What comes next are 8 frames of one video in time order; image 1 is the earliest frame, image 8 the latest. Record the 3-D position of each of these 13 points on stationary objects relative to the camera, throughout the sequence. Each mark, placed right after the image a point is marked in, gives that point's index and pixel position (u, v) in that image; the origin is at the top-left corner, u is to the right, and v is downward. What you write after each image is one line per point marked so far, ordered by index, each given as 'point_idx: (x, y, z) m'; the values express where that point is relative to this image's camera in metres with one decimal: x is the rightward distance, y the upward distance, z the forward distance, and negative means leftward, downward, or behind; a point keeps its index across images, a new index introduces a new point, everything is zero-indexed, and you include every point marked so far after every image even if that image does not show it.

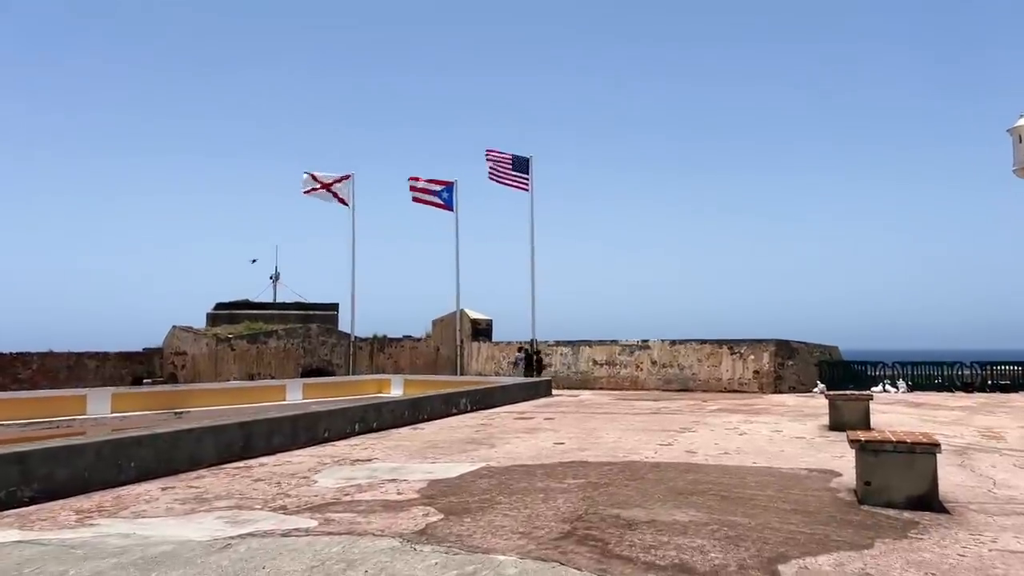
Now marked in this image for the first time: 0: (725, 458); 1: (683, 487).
0: (+2.6, -2.1, +8.7) m
1: (+1.6, -1.9, +6.7) m
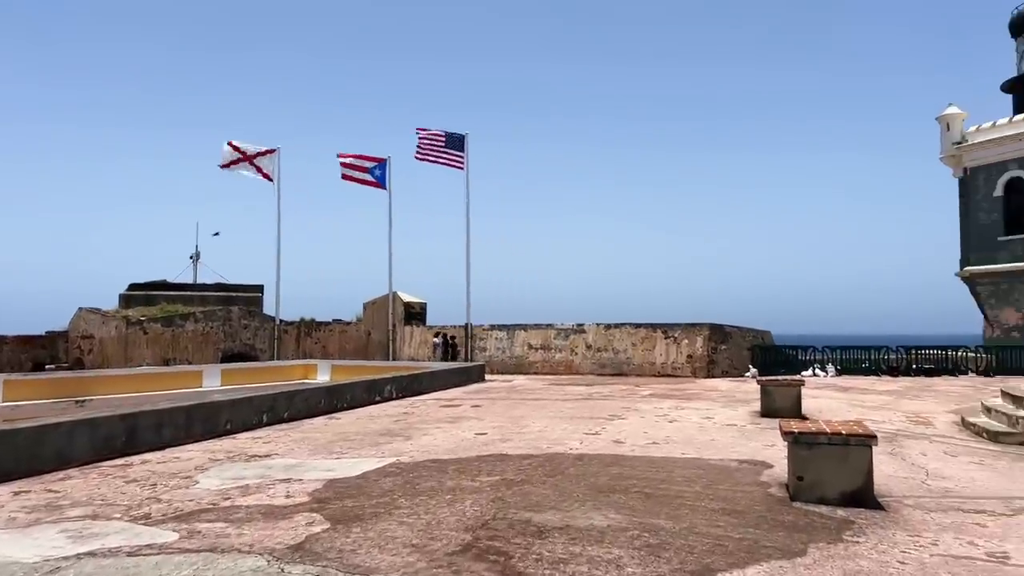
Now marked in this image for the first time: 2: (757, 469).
0: (+1.6, -1.9, +8.2) m
1: (+0.8, -1.7, +6.2) m
2: (+2.4, -1.8, +6.9) m
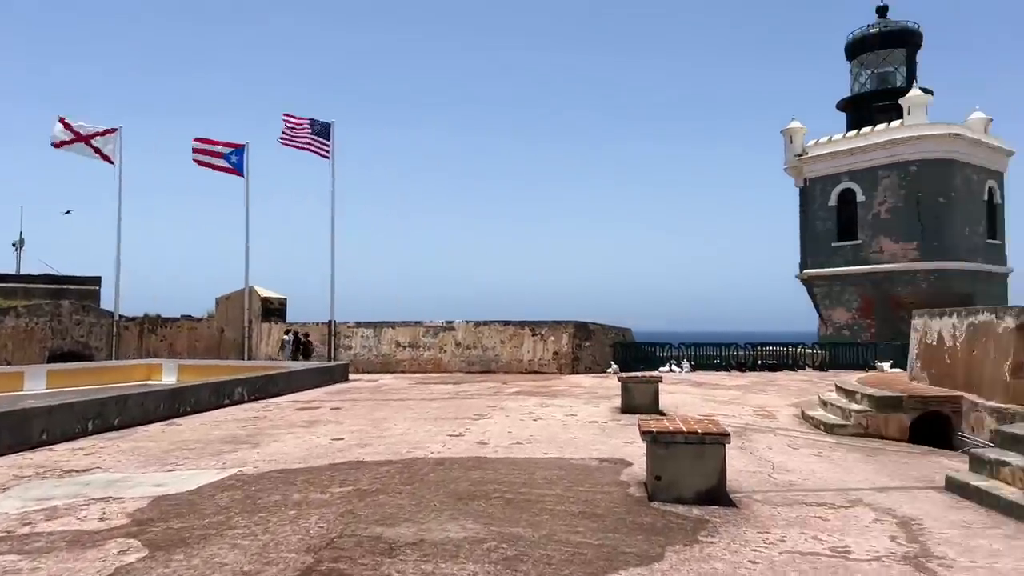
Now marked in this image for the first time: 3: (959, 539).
0: (0.0, -1.8, +8.0) m
1: (-0.4, -1.7, +5.9) m
2: (+1.0, -1.7, +6.9) m
3: (+2.9, -1.6, +4.7) m
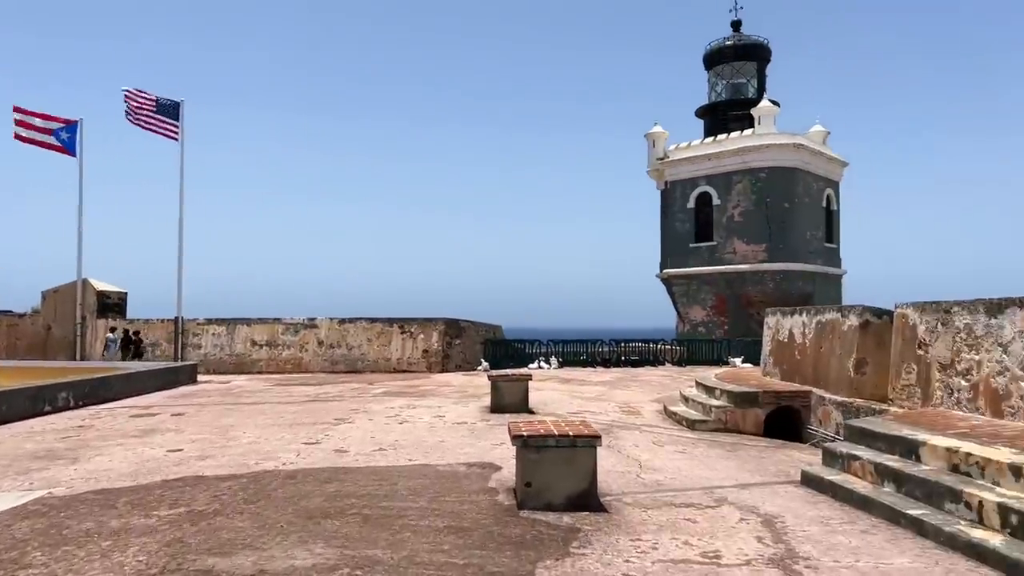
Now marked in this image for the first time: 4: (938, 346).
0: (-1.4, -1.8, +7.5) m
1: (-1.4, -1.6, +5.3) m
2: (-0.2, -1.7, +6.6) m
3: (+2.0, -1.6, +4.7) m
4: (+4.2, -0.6, +7.0) m
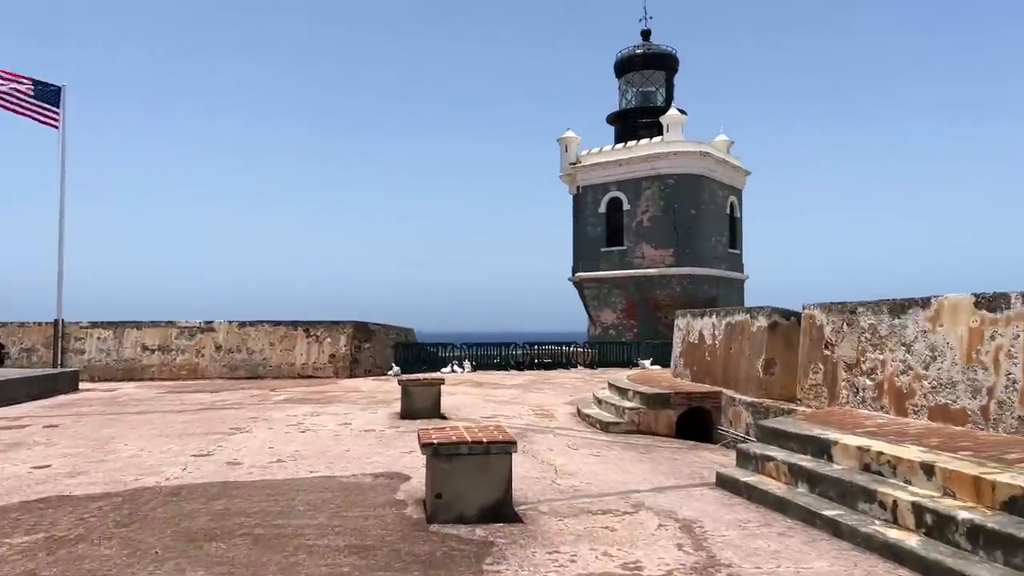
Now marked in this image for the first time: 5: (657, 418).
0: (-2.3, -1.8, +6.9) m
1: (-2.1, -1.6, +4.8) m
2: (-1.0, -1.7, +6.2) m
3: (+1.5, -1.6, +4.6) m
4: (+3.3, -0.6, +7.1) m
5: (+1.9, -1.7, +9.4) m
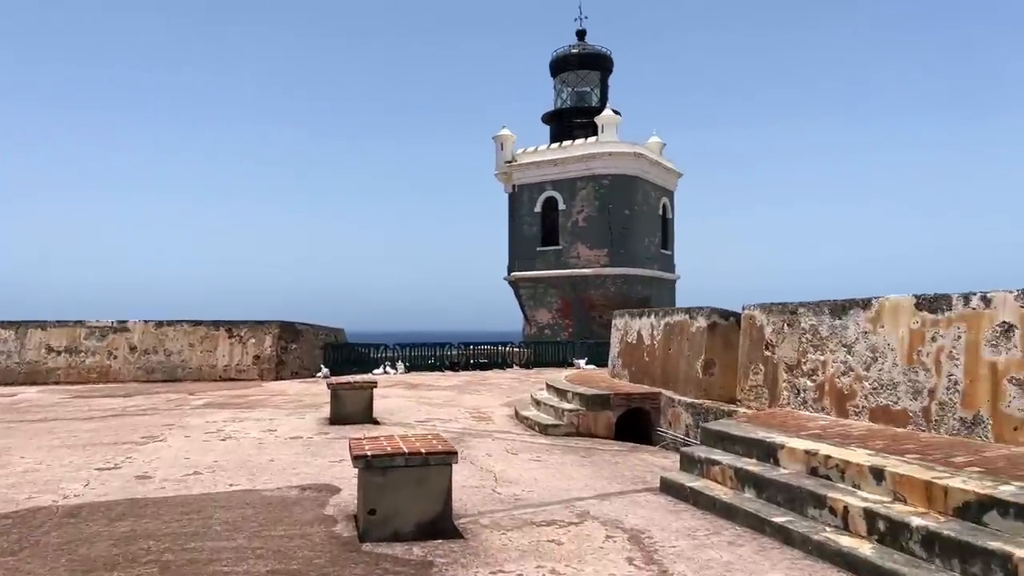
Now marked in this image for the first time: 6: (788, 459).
0: (-2.9, -1.7, +6.4) m
1: (-2.4, -1.6, +4.2) m
2: (-1.5, -1.7, +5.7) m
3: (+1.1, -1.6, +4.4) m
4: (+2.7, -0.6, +7.1) m
5: (+1.1, -1.7, +9.3) m
6: (+2.1, -1.3, +5.3) m
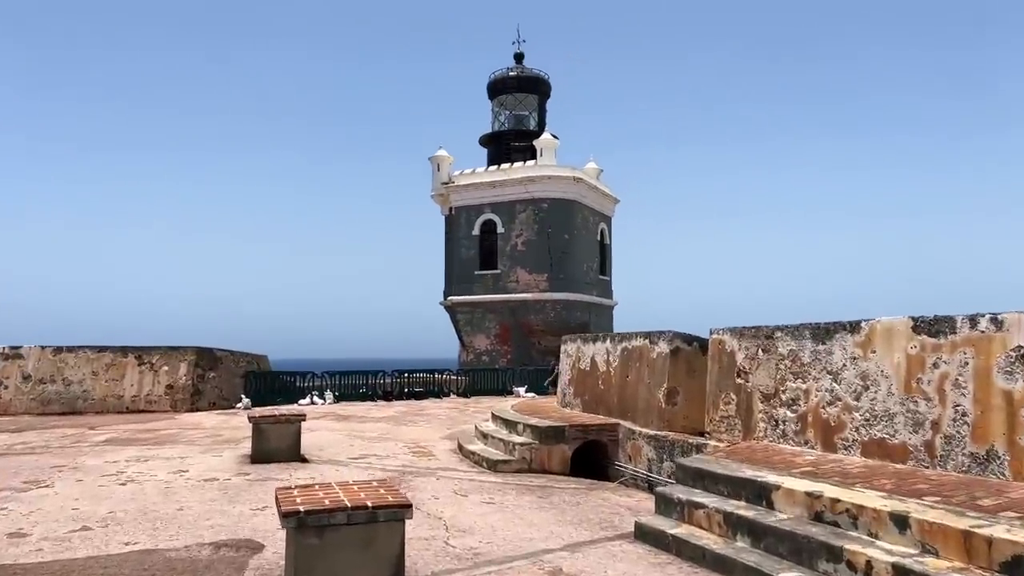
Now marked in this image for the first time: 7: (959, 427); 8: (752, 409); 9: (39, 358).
0: (-3.2, -1.9, +5.2) m
1: (-2.6, -1.6, +3.2) m
2: (-1.8, -1.8, +4.7) m
3: (+0.9, -1.7, +3.7) m
4: (+2.3, -0.8, +6.6) m
5: (+0.5, -2.0, +8.5) m
6: (+1.8, -1.4, +4.7) m
7: (+3.0, -0.9, +4.7) m
8: (+2.2, -1.1, +6.6) m
9: (-10.3, -1.5, +15.6) m
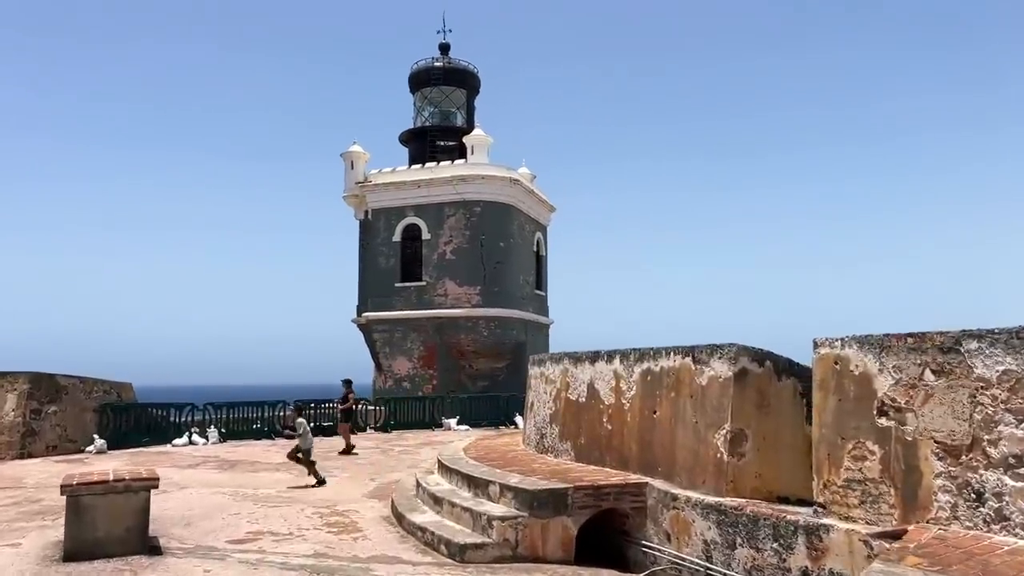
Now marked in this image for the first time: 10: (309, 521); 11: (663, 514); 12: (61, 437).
0: (-2.9, -1.7, +1.9) m
1: (-2.0, -1.4, -0.1) m
2: (-1.5, -1.6, +1.6) m
3: (+1.4, -1.5, +0.9) m
4: (+2.3, -0.7, +4.0) m
5: (+0.3, -1.9, +5.6) m
6: (+2.1, -1.2, +2.0) m
7: (+3.2, -0.8, +2.2) m
8: (+2.3, -1.0, +4.0) m
9: (-11.4, -1.6, +11.2) m
10: (-2.0, -2.3, +7.0) m
11: (+1.2, -1.7, +5.5) m
12: (-8.2, -2.7, +13.0) m
